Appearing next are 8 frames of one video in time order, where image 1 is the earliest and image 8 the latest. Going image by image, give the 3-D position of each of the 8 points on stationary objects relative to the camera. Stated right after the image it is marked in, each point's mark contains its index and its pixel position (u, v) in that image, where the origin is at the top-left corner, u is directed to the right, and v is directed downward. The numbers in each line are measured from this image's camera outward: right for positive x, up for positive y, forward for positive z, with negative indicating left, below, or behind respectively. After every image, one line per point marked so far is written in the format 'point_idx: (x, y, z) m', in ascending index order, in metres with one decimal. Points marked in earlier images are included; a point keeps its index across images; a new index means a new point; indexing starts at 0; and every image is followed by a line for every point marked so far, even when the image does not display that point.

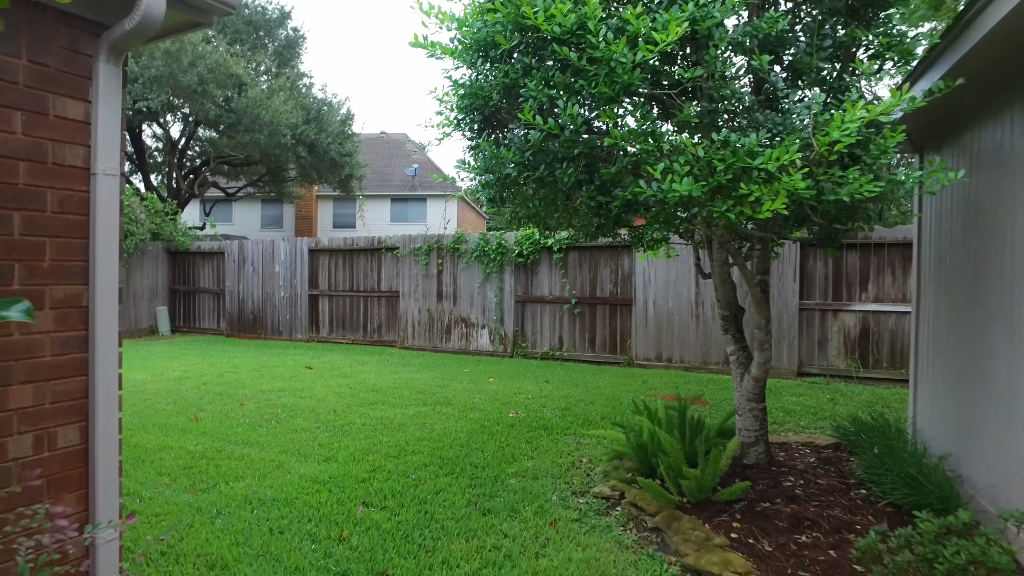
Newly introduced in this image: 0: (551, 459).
0: (+0.3, -1.1, +4.3) m
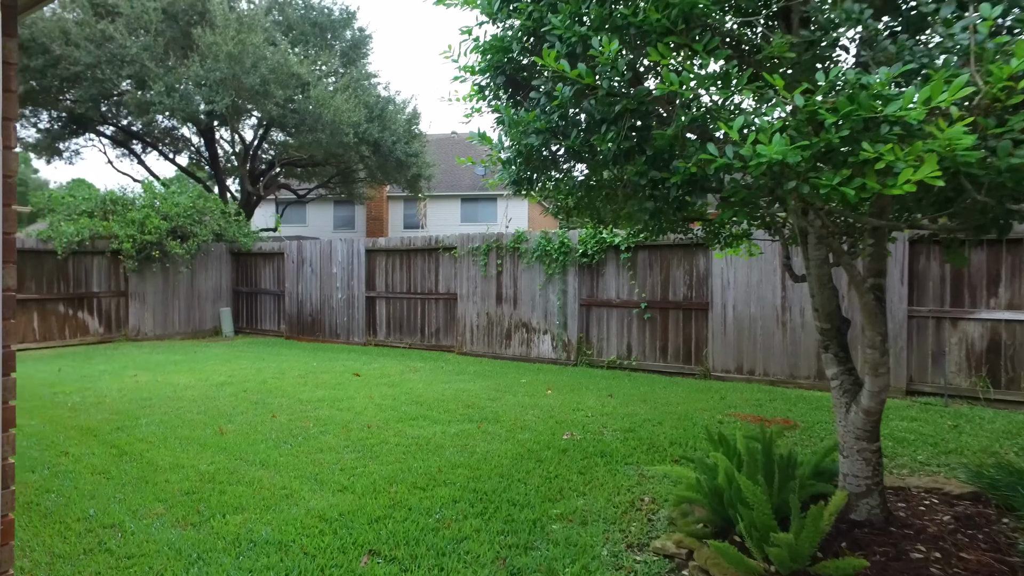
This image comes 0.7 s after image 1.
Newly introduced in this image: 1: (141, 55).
0: (+0.5, -1.2, +3.6) m
1: (-7.4, +4.6, +12.9) m
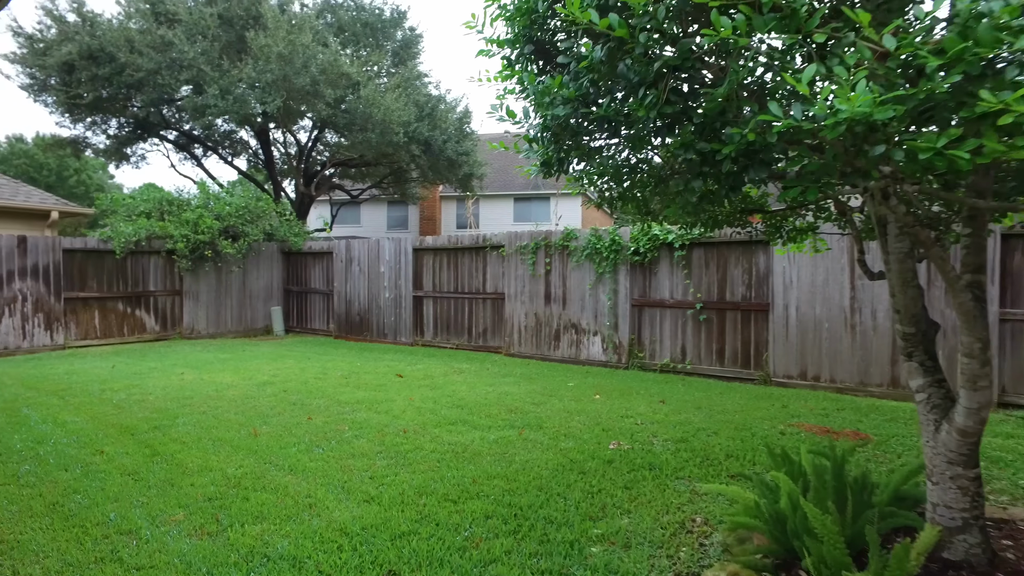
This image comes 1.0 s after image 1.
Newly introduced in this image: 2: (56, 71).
0: (+0.7, -1.1, +3.3) m
1: (-6.4, +4.6, +13.2) m
2: (-9.4, +4.4, +13.4) m
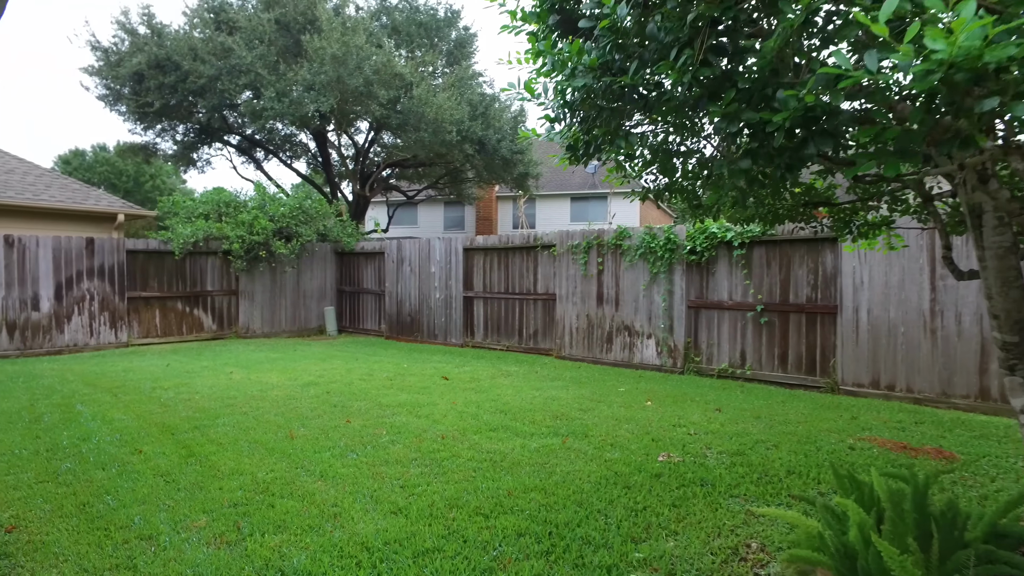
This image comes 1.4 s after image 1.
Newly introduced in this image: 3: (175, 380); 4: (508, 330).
0: (+0.9, -1.1, +3.0) m
1: (-5.3, +4.6, +13.5) m
2: (-8.3, +4.4, +14.0) m
3: (-3.5, -1.0, +6.8) m
4: (-0.1, -0.6, +9.5) m
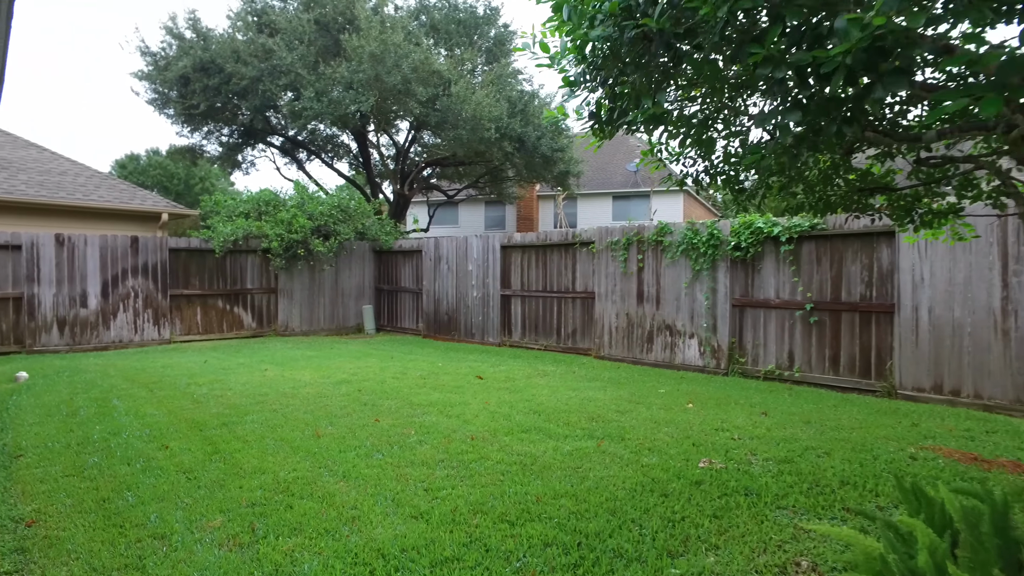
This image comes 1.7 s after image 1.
0: (+1.0, -1.1, +2.7) m
1: (-4.5, +4.7, +13.6) m
2: (-7.4, +4.5, +14.3) m
3: (-3.1, -0.9, +6.8) m
4: (+0.5, -0.6, +9.3) m
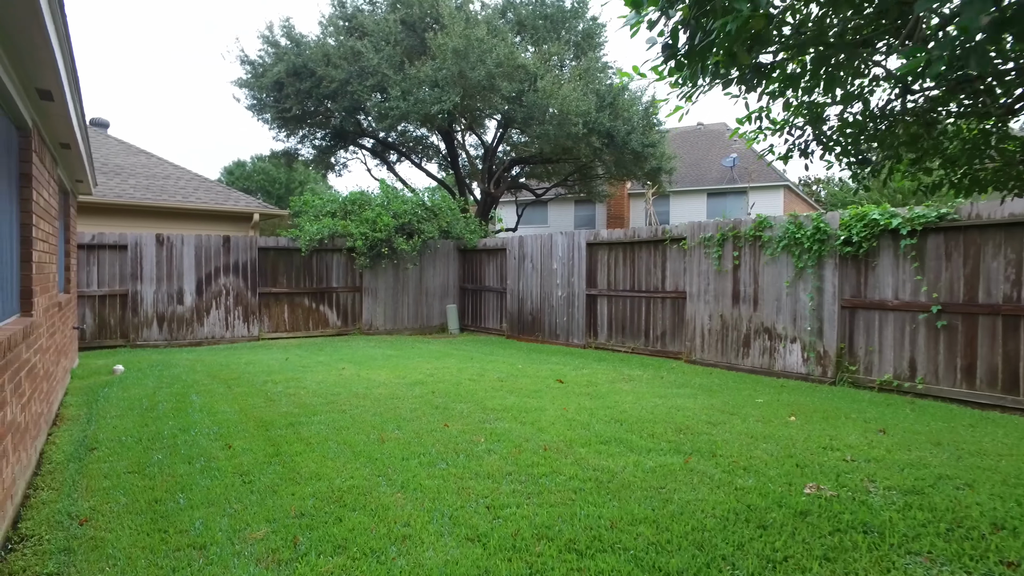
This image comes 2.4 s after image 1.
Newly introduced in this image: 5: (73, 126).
0: (+1.2, -1.1, +2.2) m
1: (-2.7, +4.7, +13.7) m
2: (-5.5, +4.5, +14.8) m
3: (-2.3, -0.9, +6.8) m
4: (+1.6, -0.6, +8.8) m
5: (-3.1, +1.1, +4.5) m
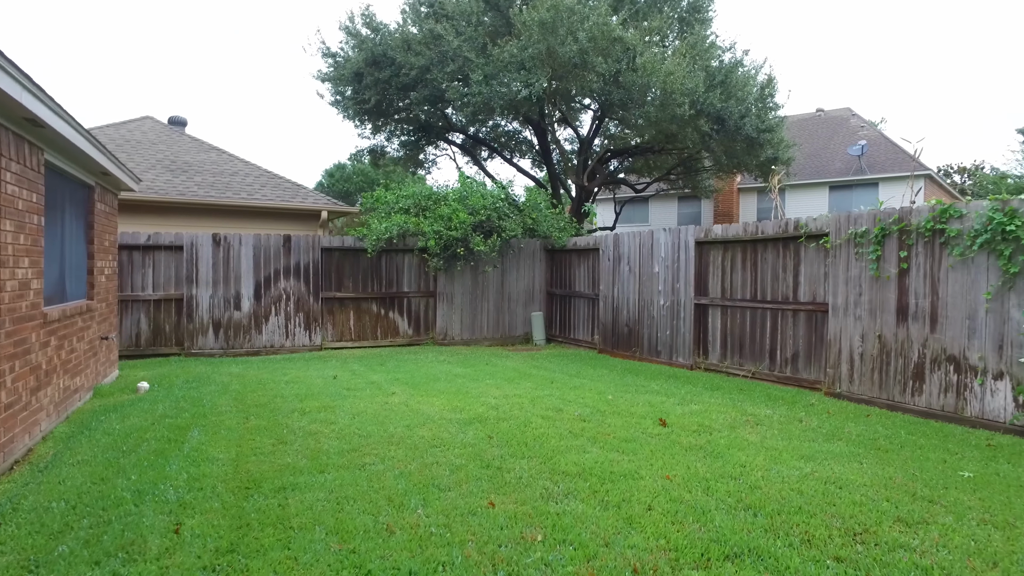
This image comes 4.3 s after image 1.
0: (+1.2, -1.2, +0.5) m
1: (-0.9, +4.6, +12.5) m
2: (-3.5, +4.5, +14.0) m
3: (-1.6, -1.0, +5.6) m
4: (+2.6, -0.7, +7.0) m
5: (-2.7, +1.1, +3.5) m
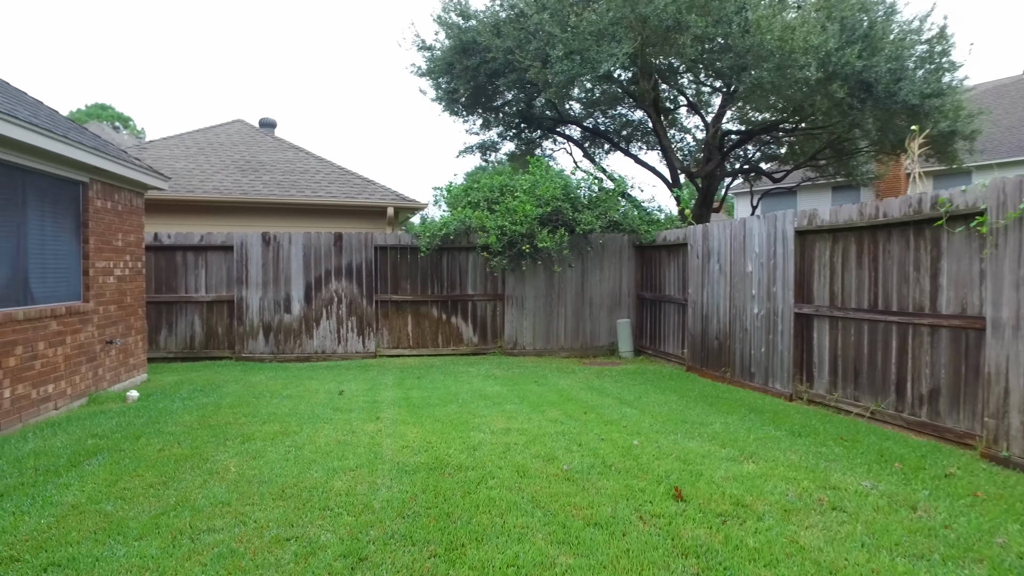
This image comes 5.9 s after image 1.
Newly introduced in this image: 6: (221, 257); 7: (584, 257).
0: (-0.1, -1.2, -0.9) m
1: (+0.8, +4.5, +11.2) m
2: (-1.4, +4.4, +13.3) m
3: (-1.6, -1.0, +4.6) m
4: (+2.8, -0.7, +5.0) m
5: (-3.1, +1.1, +2.9) m
6: (-3.7, +0.4, +8.2) m
7: (+1.0, +0.4, +8.9) m
